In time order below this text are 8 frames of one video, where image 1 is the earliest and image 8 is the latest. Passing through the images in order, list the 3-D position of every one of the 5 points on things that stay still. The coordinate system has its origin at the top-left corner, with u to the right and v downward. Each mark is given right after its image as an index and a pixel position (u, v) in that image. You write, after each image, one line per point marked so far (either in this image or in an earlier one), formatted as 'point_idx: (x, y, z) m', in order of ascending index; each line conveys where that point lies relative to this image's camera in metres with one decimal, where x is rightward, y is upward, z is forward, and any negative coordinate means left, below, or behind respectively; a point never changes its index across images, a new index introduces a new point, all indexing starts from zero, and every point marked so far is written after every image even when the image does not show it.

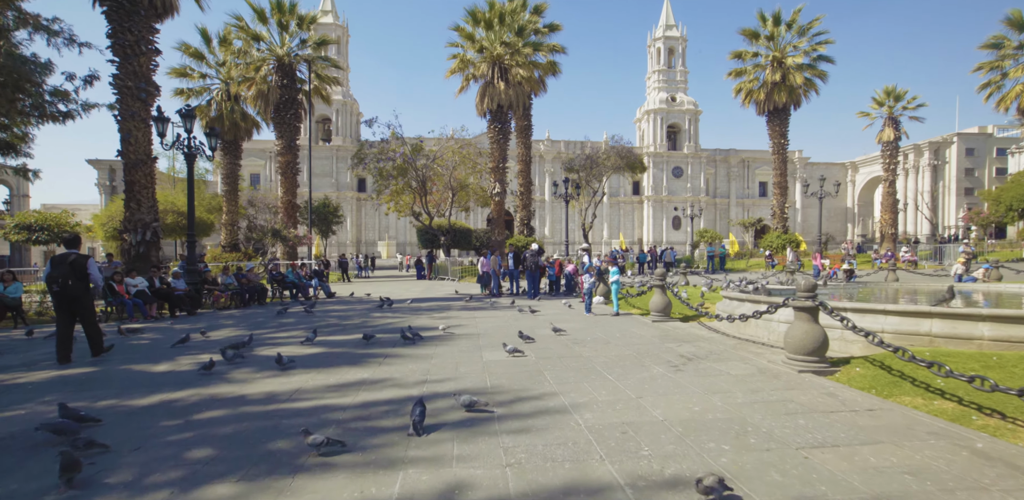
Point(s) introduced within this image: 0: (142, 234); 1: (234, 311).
0: (-9.3, +0.4, +15.8) m
1: (-6.5, -1.5, +14.5) m
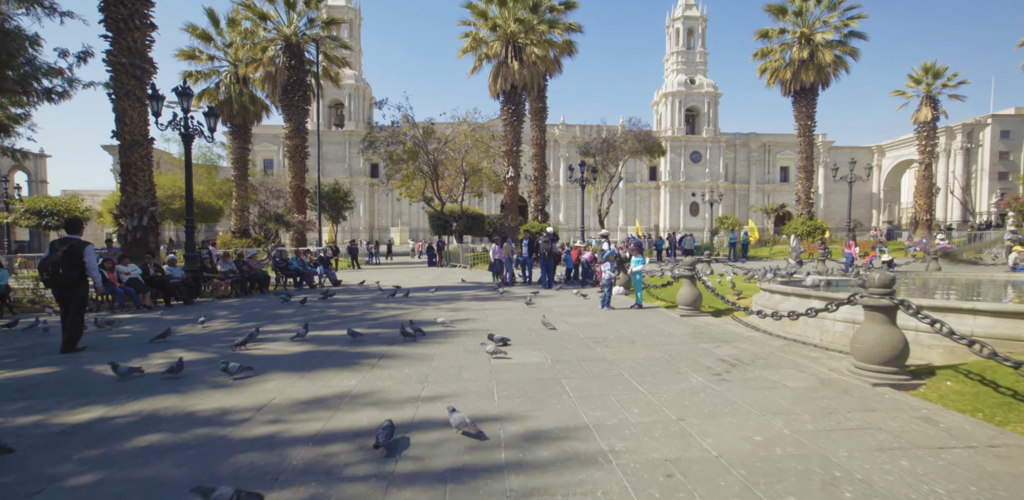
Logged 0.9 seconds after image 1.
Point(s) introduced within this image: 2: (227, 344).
0: (-9.0, +0.8, +15.1) m
1: (-6.2, -1.1, +13.8) m
2: (-3.3, -1.1, +7.4) m
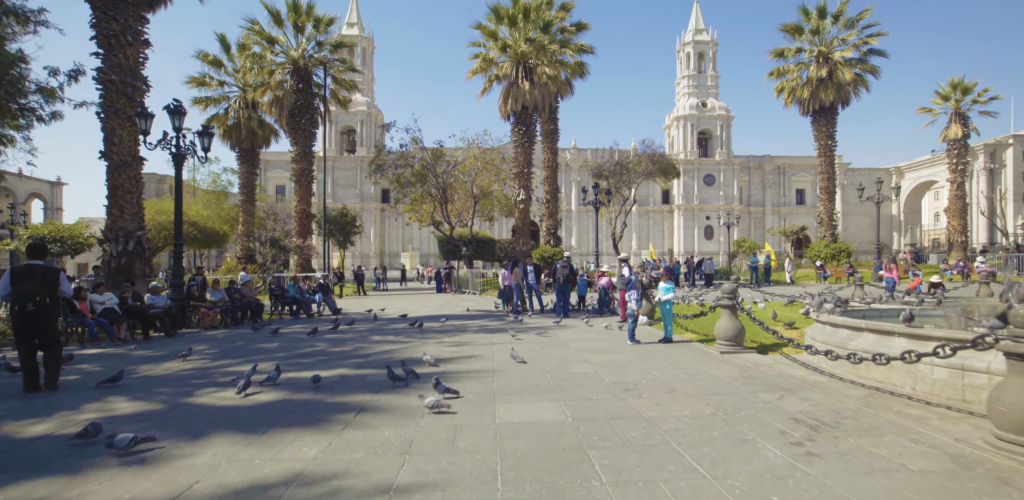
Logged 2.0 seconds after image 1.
0: (-8.7, +0.1, +14.1) m
1: (-6.0, -1.7, +12.7) m
2: (-3.2, -1.4, +6.3) m
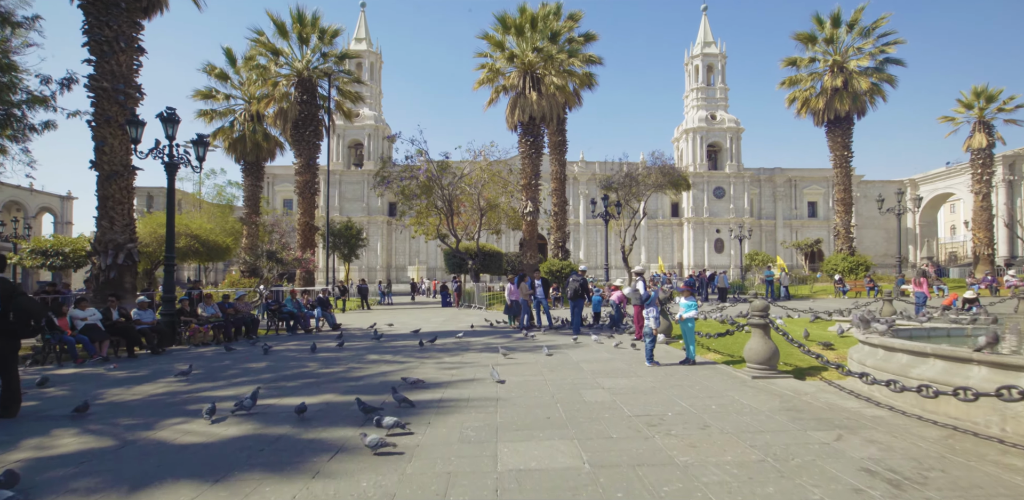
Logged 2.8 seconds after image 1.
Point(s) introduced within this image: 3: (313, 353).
0: (-8.6, -0.1, +13.5) m
1: (-5.8, -1.9, +12.0) m
2: (-3.2, -1.5, +5.5) m
3: (-3.6, -1.9, +11.3) m
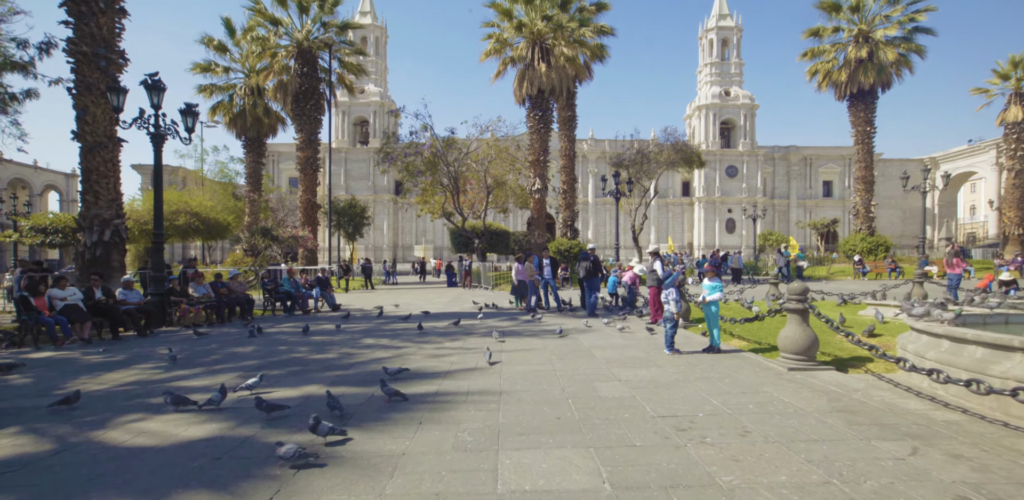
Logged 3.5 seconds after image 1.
0: (-8.4, +0.3, +12.8) m
1: (-5.7, -1.5, +11.4) m
2: (-3.1, -1.3, +4.8) m
3: (-3.5, -1.5, +10.7) m
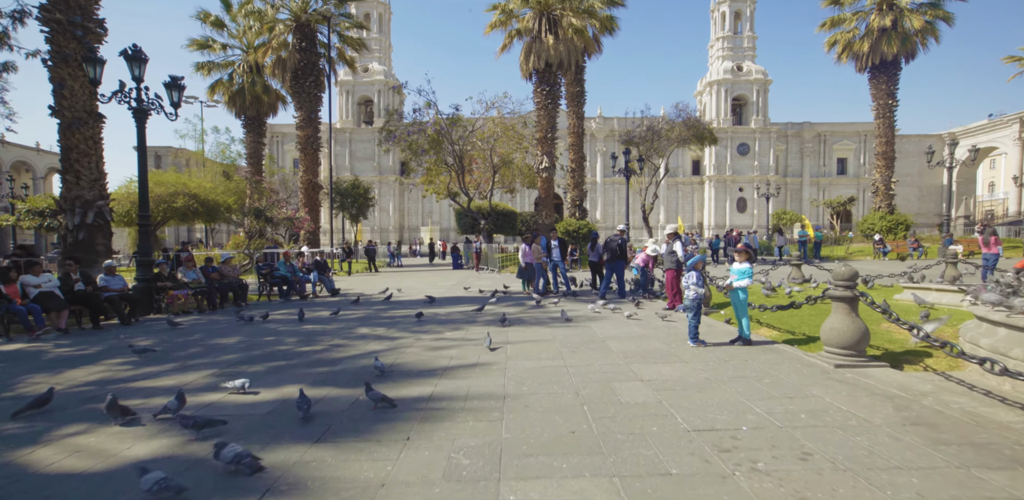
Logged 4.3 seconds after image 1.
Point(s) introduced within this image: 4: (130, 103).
0: (-8.3, +0.7, +12.1) m
1: (-5.6, -1.2, +10.7) m
2: (-3.1, -1.2, +4.1) m
3: (-3.4, -1.2, +10.0) m
4: (-7.2, +2.8, +11.9) m
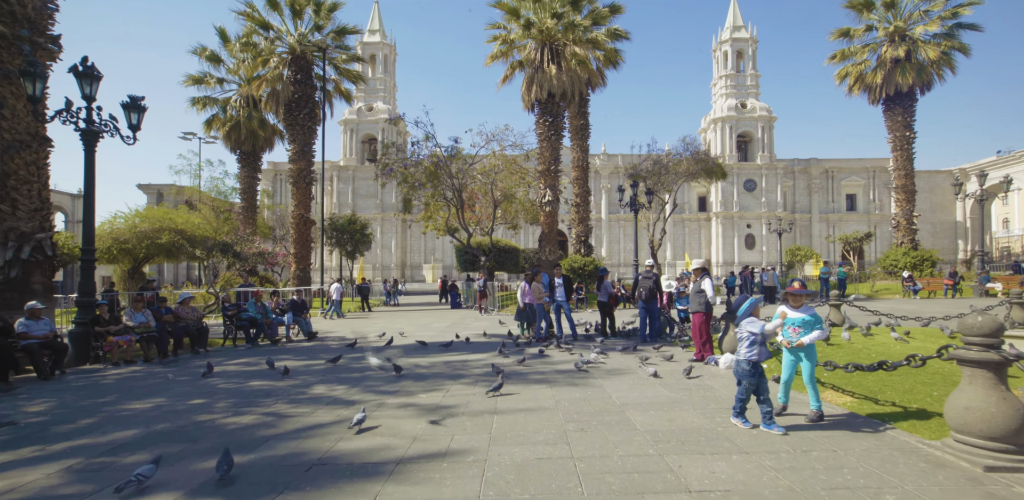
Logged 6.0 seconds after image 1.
0: (-8.4, 0.0, +10.5) m
1: (-5.7, -1.8, +9.0) m
2: (-3.2, -1.4, +2.4) m
3: (-3.5, -1.7, +8.2) m
4: (-7.2, +2.1, +10.4) m
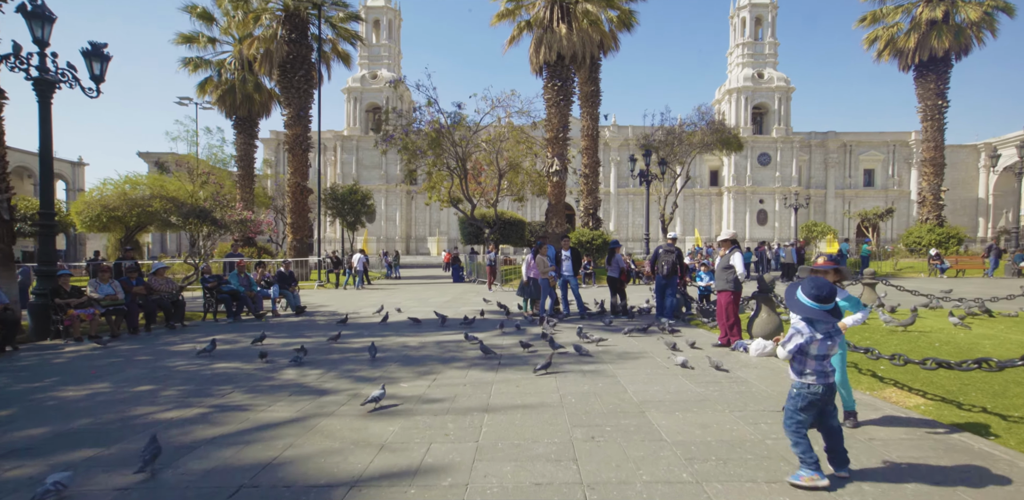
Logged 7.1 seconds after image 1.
0: (-8.3, +0.6, +9.6) m
1: (-5.7, -1.3, +8.1) m
2: (-3.3, -1.2, +1.5) m
3: (-3.5, -1.3, +7.3) m
4: (-7.2, +2.6, +9.3) m
